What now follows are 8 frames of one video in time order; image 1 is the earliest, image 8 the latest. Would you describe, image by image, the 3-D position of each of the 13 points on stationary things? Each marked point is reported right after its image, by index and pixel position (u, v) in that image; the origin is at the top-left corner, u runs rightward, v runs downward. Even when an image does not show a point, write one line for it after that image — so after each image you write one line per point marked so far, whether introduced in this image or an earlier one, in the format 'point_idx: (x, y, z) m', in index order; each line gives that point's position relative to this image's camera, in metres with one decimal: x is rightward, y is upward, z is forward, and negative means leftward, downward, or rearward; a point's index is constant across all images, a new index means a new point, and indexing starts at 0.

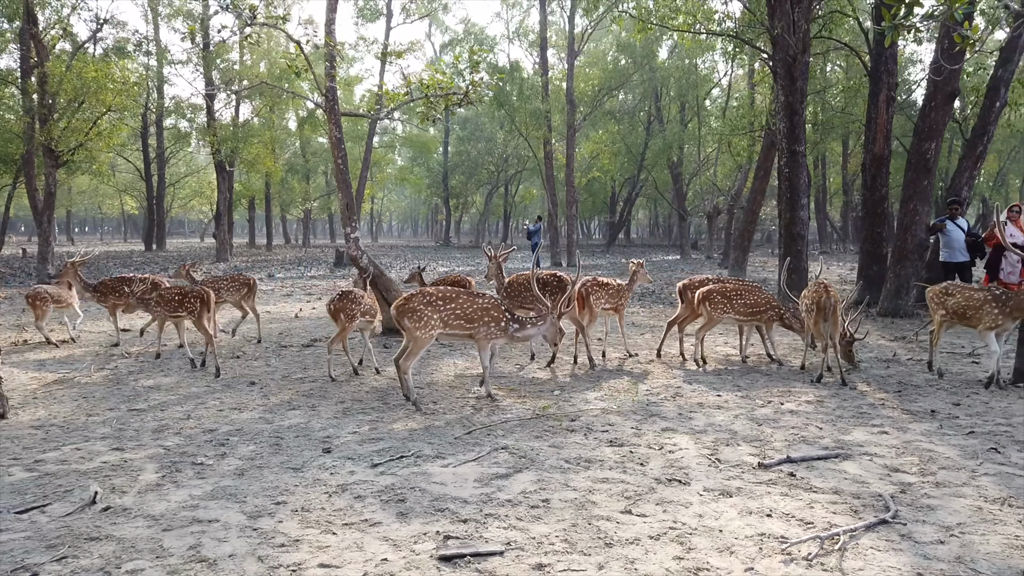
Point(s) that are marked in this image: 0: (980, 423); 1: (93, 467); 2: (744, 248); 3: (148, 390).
0: (+2.8, -0.8, +4.6) m
1: (-1.9, -0.8, +3.6) m
2: (+5.5, +1.0, +18.7) m
3: (-2.6, -0.7, +5.4) m
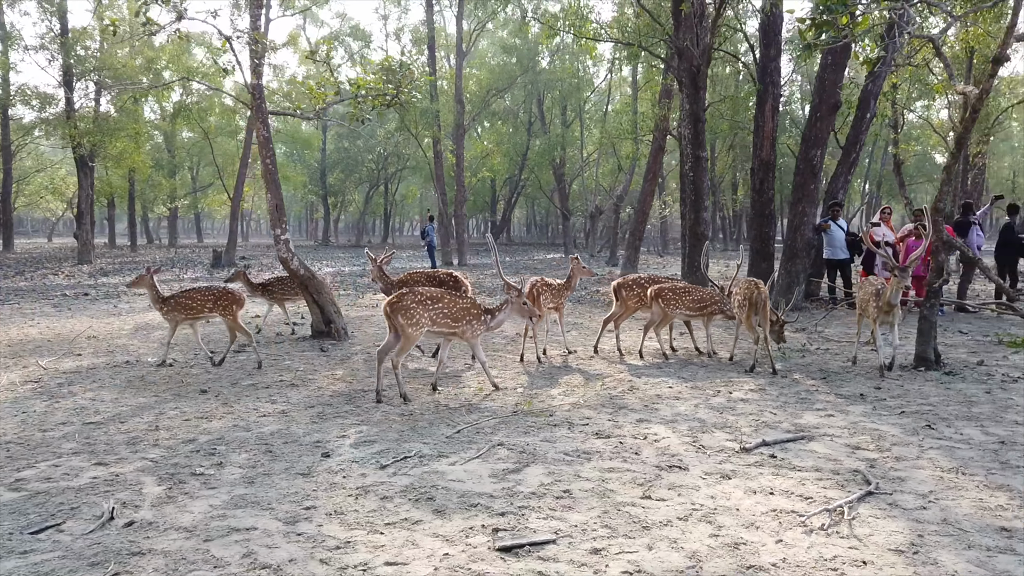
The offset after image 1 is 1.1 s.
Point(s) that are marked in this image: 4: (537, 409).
0: (+2.6, -0.8, +5.1) m
1: (-1.9, -0.9, +3.4) m
2: (+3.1, +1.1, +19.5) m
3: (-2.8, -0.7, +5.2) m
4: (+0.2, -0.8, +4.9) m
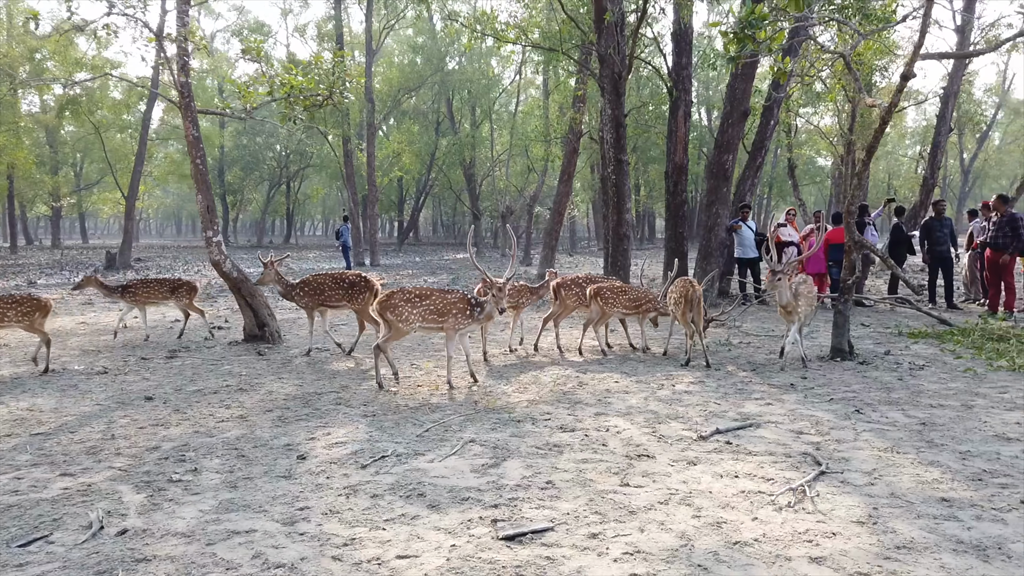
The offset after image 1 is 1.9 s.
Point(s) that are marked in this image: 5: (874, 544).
0: (+2.3, -0.7, +5.6) m
1: (-1.9, -0.9, +3.3) m
2: (+1.0, +1.1, +19.9) m
3: (-3.1, -0.8, +4.9) m
4: (-0.1, -0.8, +5.0) m
5: (+1.3, -0.9, +2.8) m
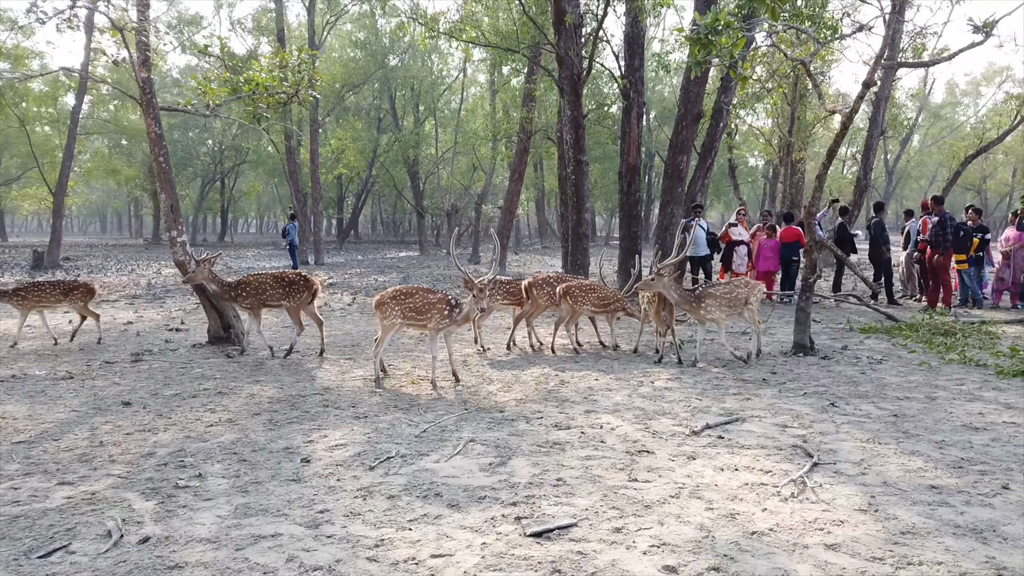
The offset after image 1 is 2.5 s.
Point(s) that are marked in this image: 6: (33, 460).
0: (+2.2, -0.7, +5.8) m
1: (-1.9, -0.9, +3.3) m
2: (-0.3, +1.1, +20.0) m
3: (-3.1, -0.8, +4.7) m
4: (-0.2, -0.8, +5.0) m
5: (+1.4, -0.9, +3.0) m
6: (-2.4, -0.9, +3.9) m
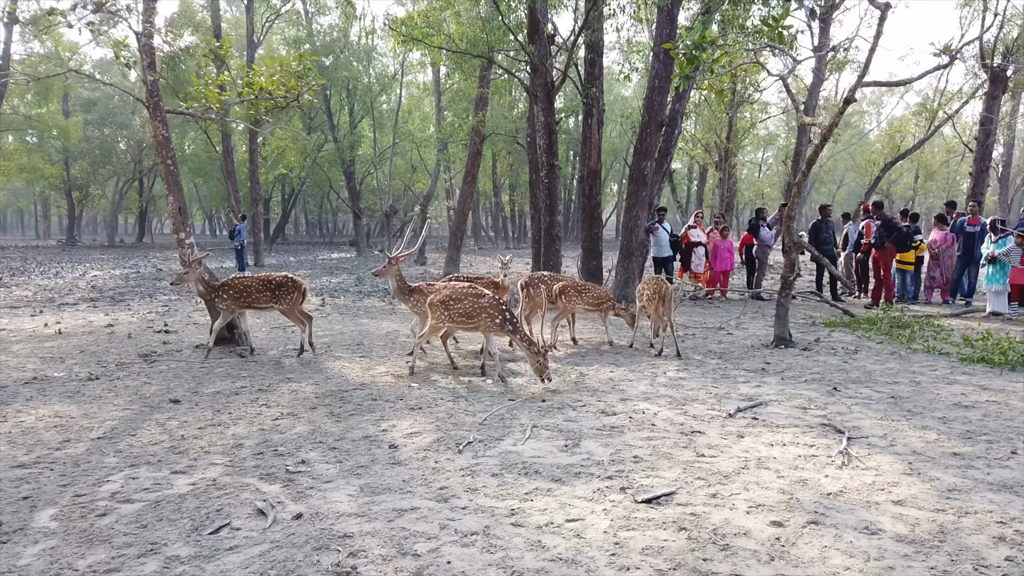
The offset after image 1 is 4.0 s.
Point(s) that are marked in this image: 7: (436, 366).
0: (+2.4, -0.7, +6.4) m
1: (-1.4, -0.9, +3.5) m
2: (-1.5, +1.1, +20.3) m
3: (-2.8, -0.8, +4.8) m
4: (+0.1, -0.7, +5.4) m
5: (+1.9, -0.9, +3.5) m
6: (-2.0, -0.9, +4.0) m
7: (-0.6, -0.7, +6.7) m
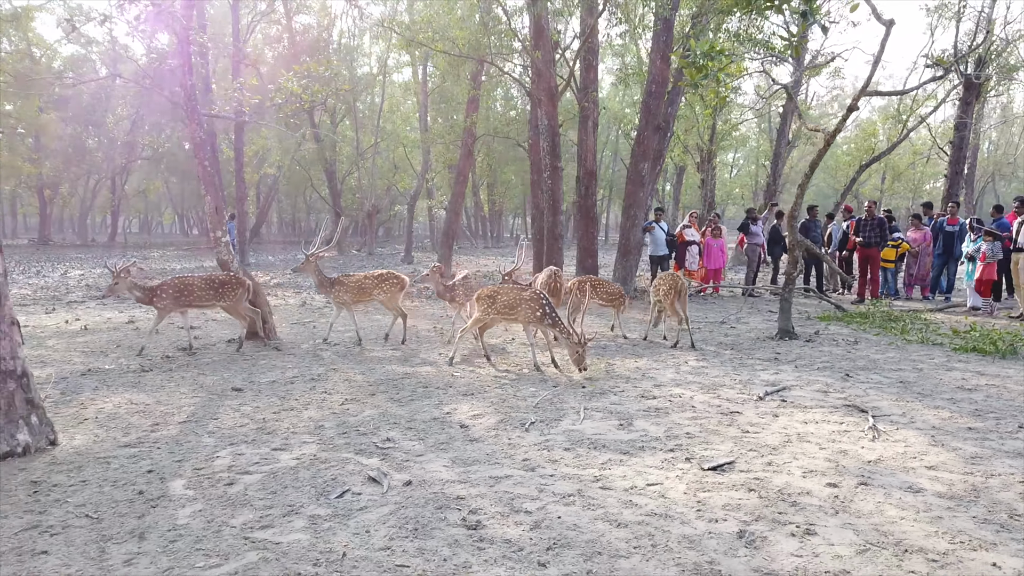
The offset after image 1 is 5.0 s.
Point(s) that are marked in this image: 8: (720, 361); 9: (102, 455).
0: (+2.6, -0.7, +6.8) m
1: (-1.0, -0.8, +3.8) m
2: (-1.7, +1.2, +20.6) m
3: (-2.5, -0.8, +5.1) m
4: (+0.4, -0.7, +5.8) m
5: (+2.2, -0.8, +3.9) m
6: (-1.6, -0.8, +4.4) m
7: (-0.4, -0.6, +7.1) m
8: (+1.8, -0.6, +6.9) m
9: (-2.0, -0.8, +3.9) m
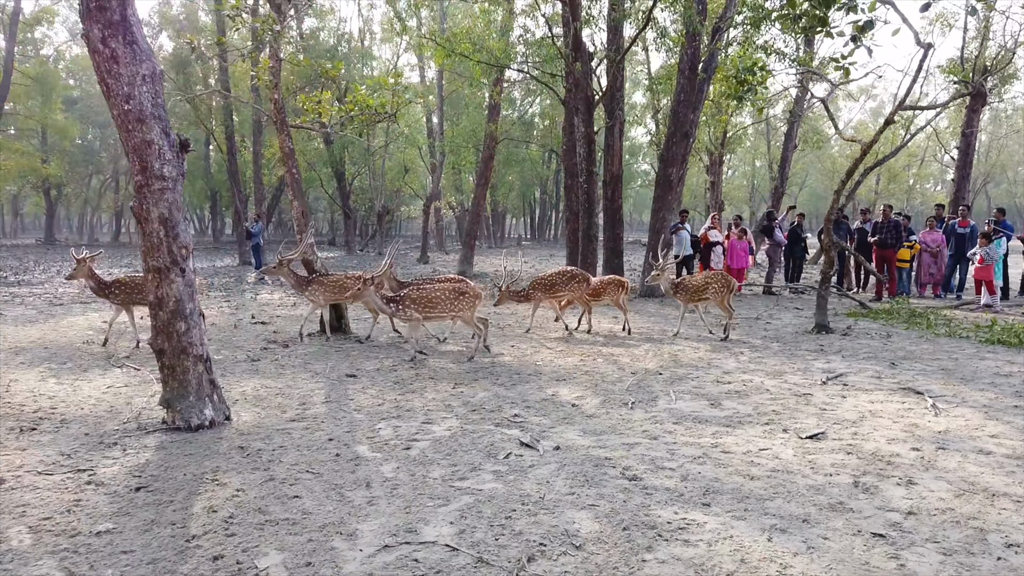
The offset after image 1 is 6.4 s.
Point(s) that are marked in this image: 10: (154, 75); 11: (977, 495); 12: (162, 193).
0: (+3.3, -0.6, +7.5) m
1: (-0.3, -0.8, +4.4) m
2: (-1.2, +1.2, +21.2) m
3: (-1.8, -0.7, +5.7) m
4: (+1.1, -0.7, +6.4) m
5: (+2.9, -0.8, +4.6) m
6: (-0.9, -0.8, +5.0) m
7: (+0.3, -0.6, +7.7) m
8: (+2.5, -0.6, +7.5) m
9: (-1.3, -0.8, +4.5) m
10: (-1.9, +1.2, +4.3) m
11: (+2.0, -0.9, +3.4) m
12: (-1.9, +0.5, +4.3) m
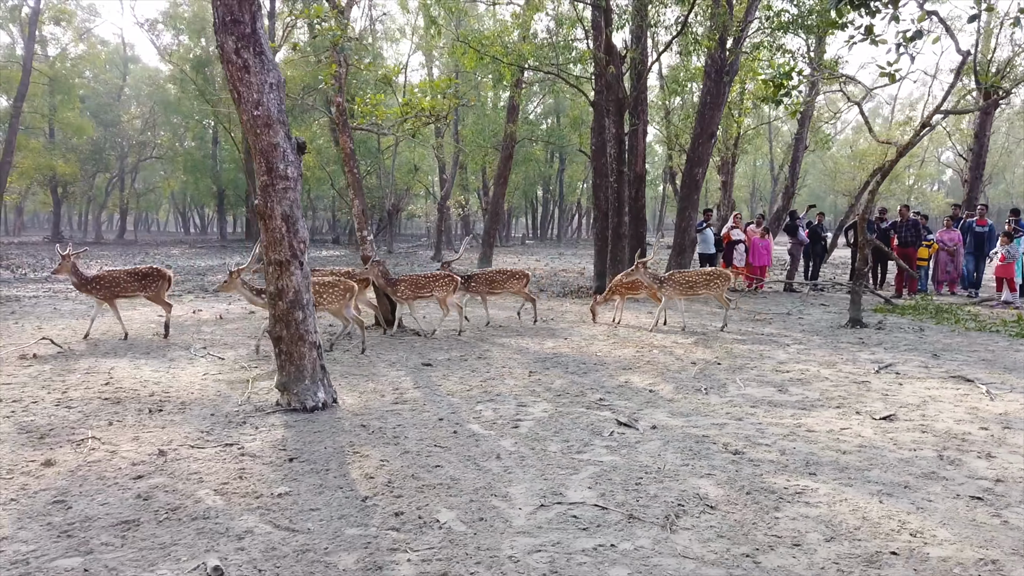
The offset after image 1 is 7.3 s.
0: (+3.9, -0.6, +7.9) m
1: (+0.2, -0.8, +4.8) m
2: (-0.6, +1.2, +21.6) m
3: (-1.2, -0.7, +6.1) m
4: (+1.7, -0.6, +6.8) m
5: (+3.5, -0.8, +5.0) m
6: (-0.4, -0.7, +5.3) m
7: (+0.8, -0.5, +8.0) m
8: (+3.0, -0.6, +7.9) m
9: (-0.8, -0.8, +4.9) m
10: (-1.4, +1.2, +4.6) m
11: (+2.6, -0.9, +3.8) m
12: (-1.3, +0.6, +4.6) m
